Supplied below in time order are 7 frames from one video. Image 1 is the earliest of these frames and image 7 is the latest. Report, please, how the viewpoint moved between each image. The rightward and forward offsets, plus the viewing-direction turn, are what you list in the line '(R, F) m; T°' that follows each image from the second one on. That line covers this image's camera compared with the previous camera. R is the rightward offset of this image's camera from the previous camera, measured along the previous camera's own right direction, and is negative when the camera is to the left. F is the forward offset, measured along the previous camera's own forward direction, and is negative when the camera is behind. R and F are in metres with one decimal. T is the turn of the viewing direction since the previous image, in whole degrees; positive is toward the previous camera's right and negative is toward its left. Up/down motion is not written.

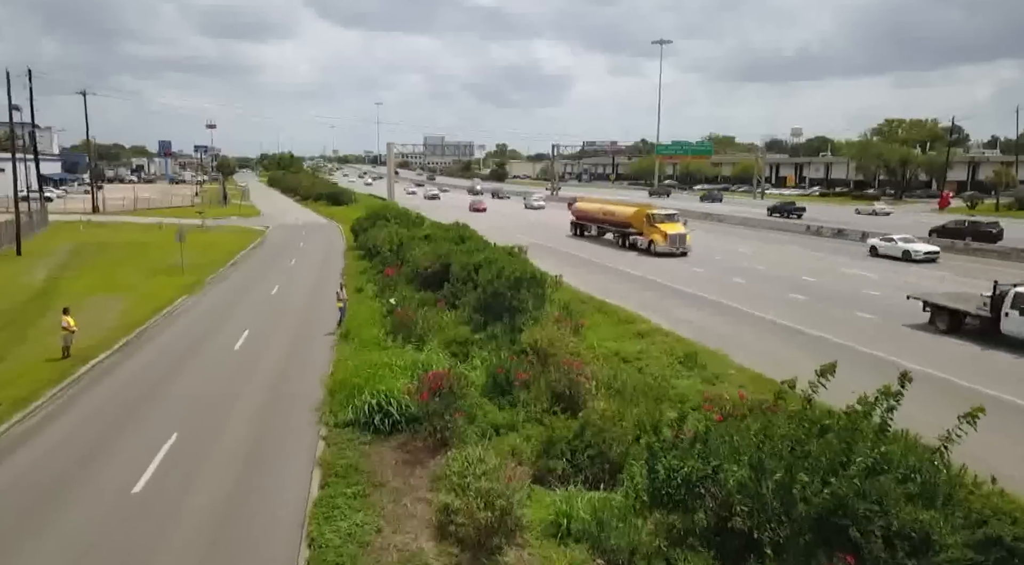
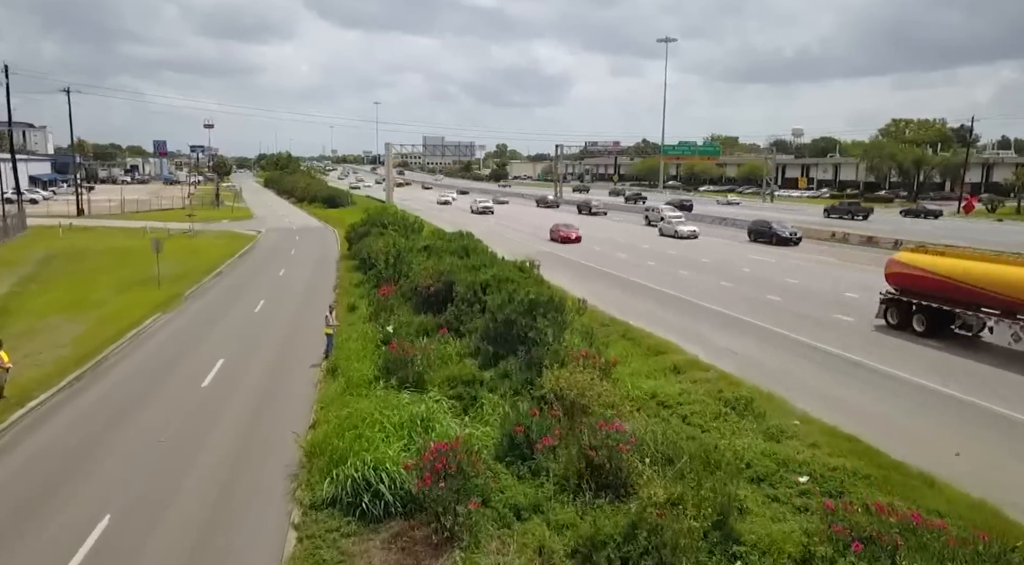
(-0.4, +2.7) m; 0°
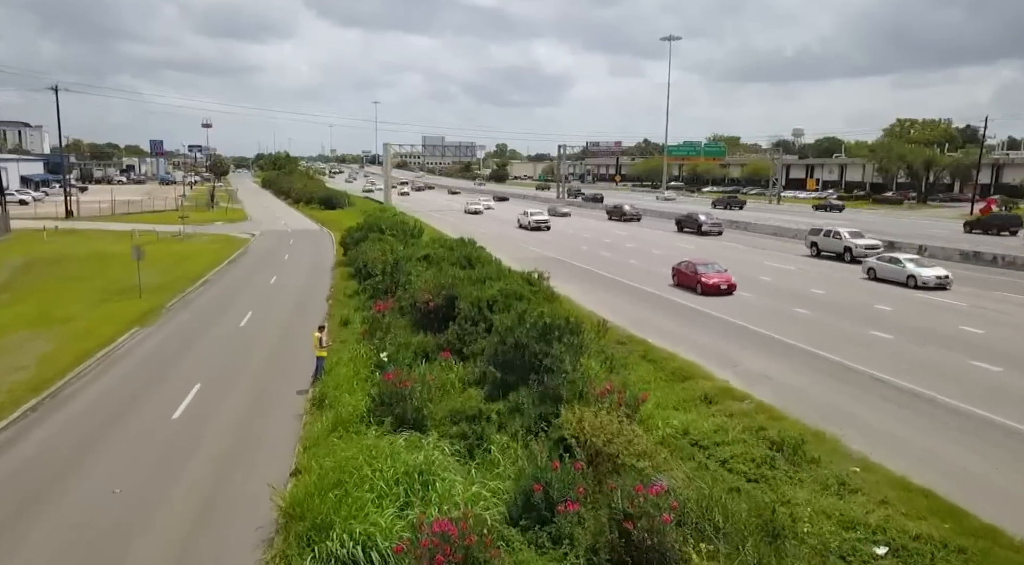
(-0.2, +1.8) m; 0°
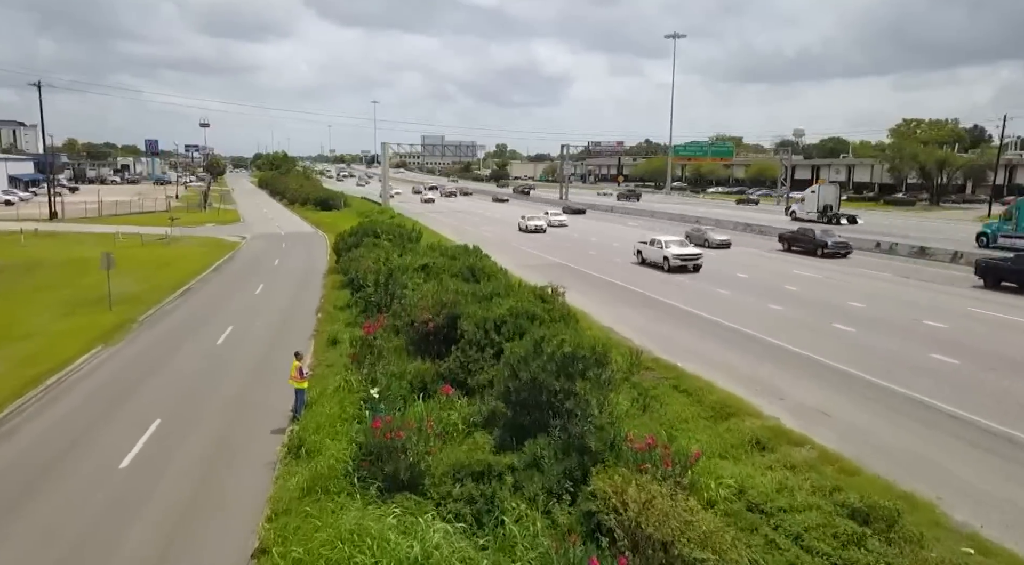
(-0.3, +2.3) m; 0°
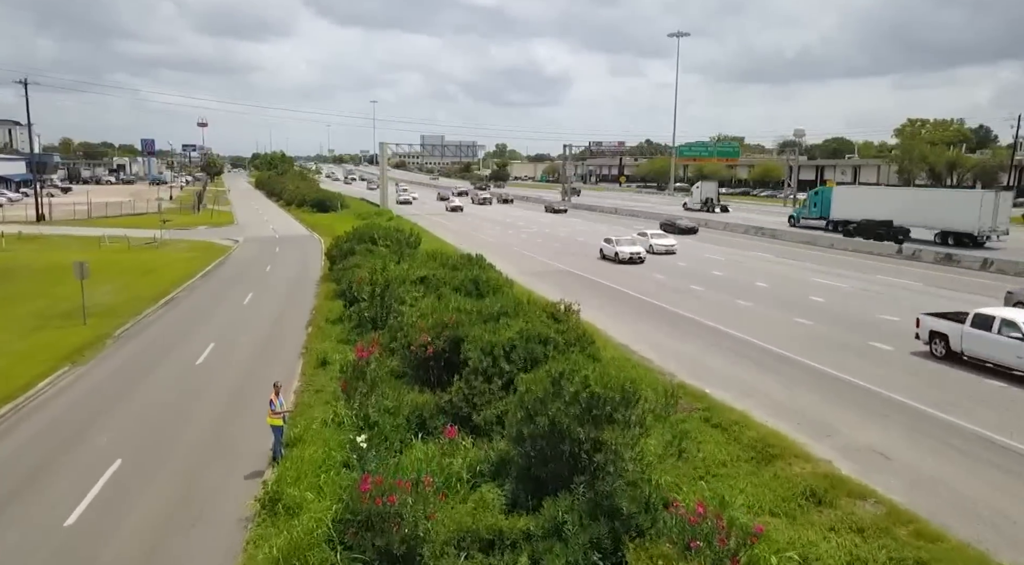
(-0.2, +1.7) m; 0°
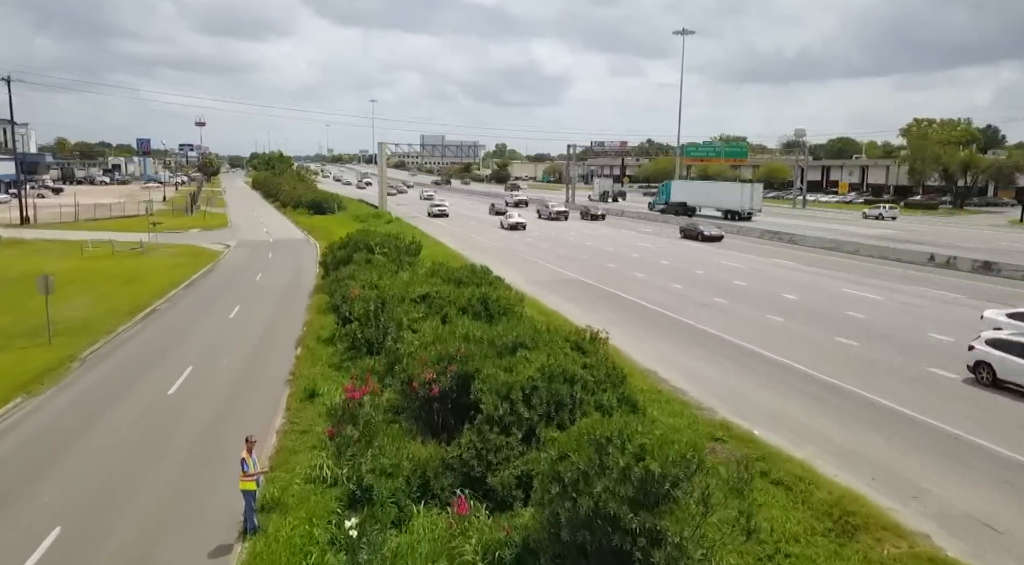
(-0.4, +2.1) m; 0°
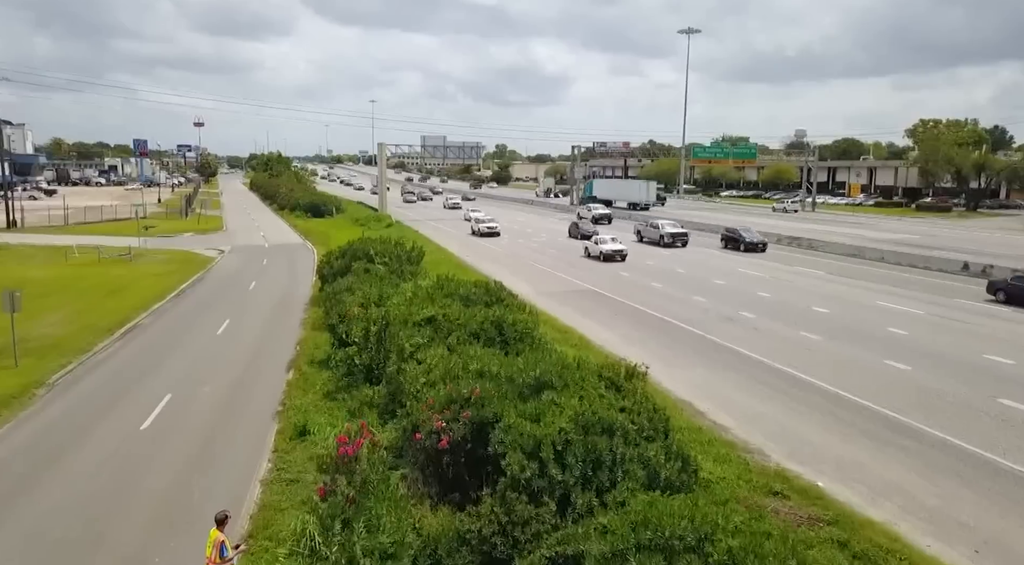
(-0.4, +1.9) m; 0°
